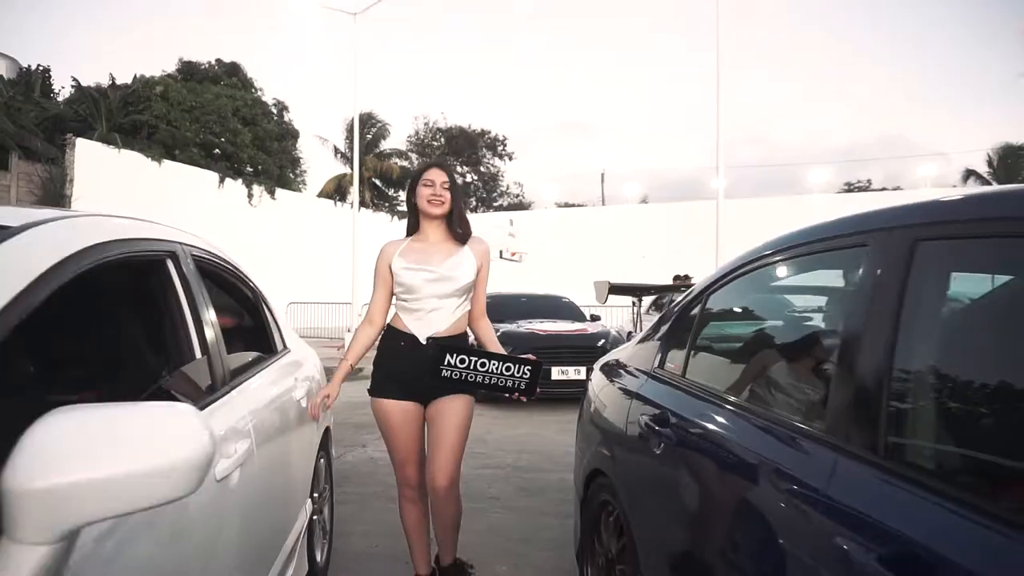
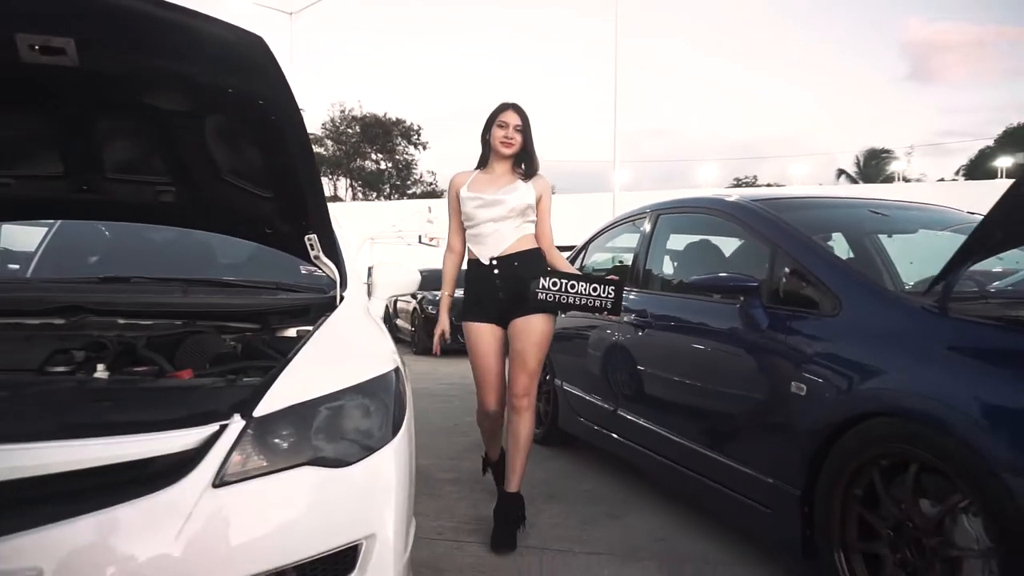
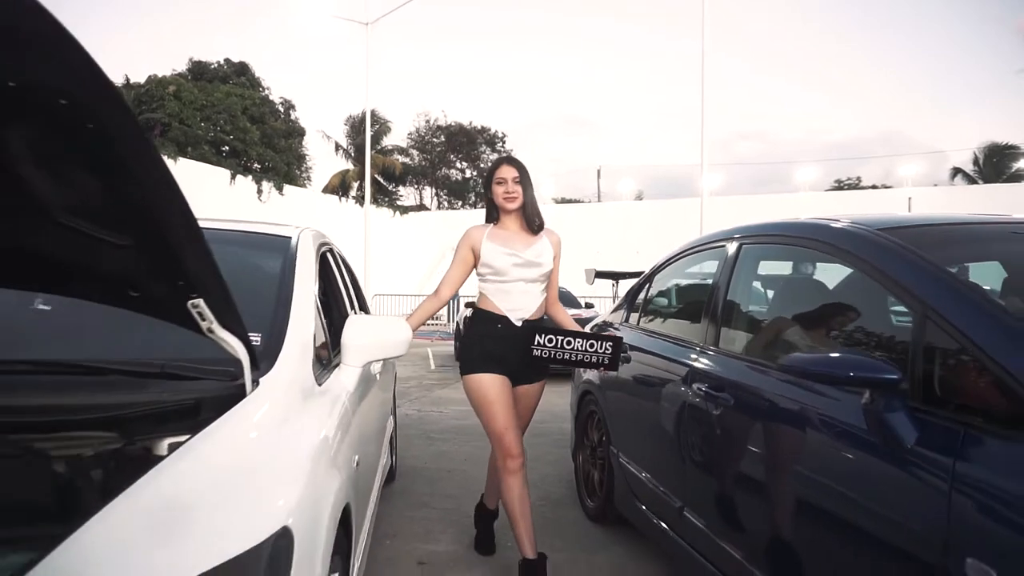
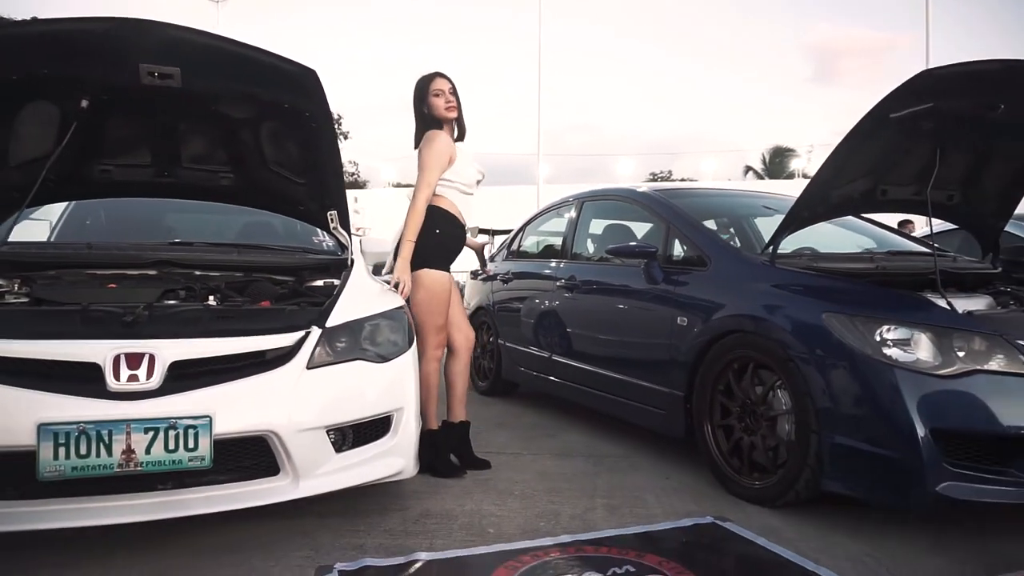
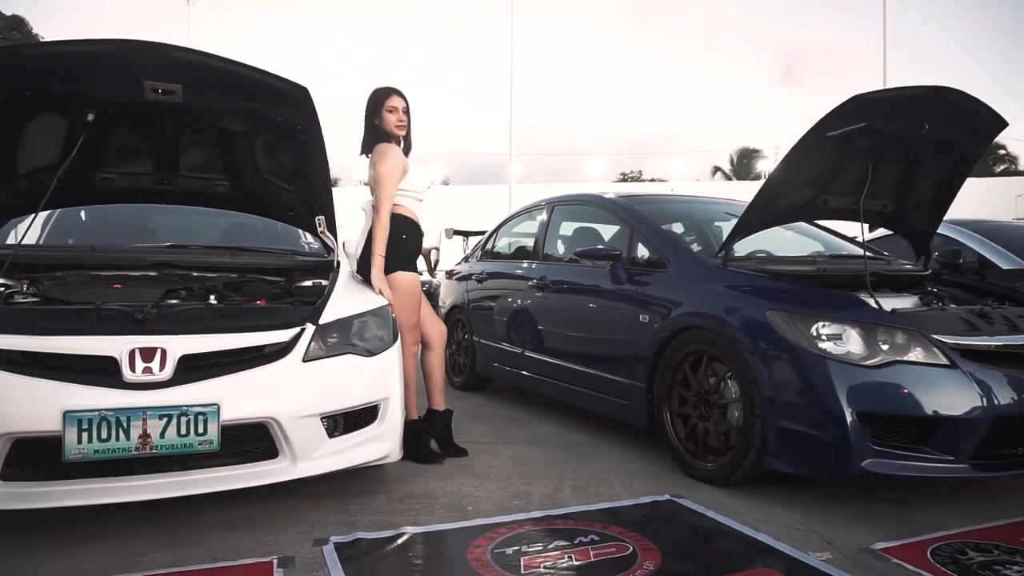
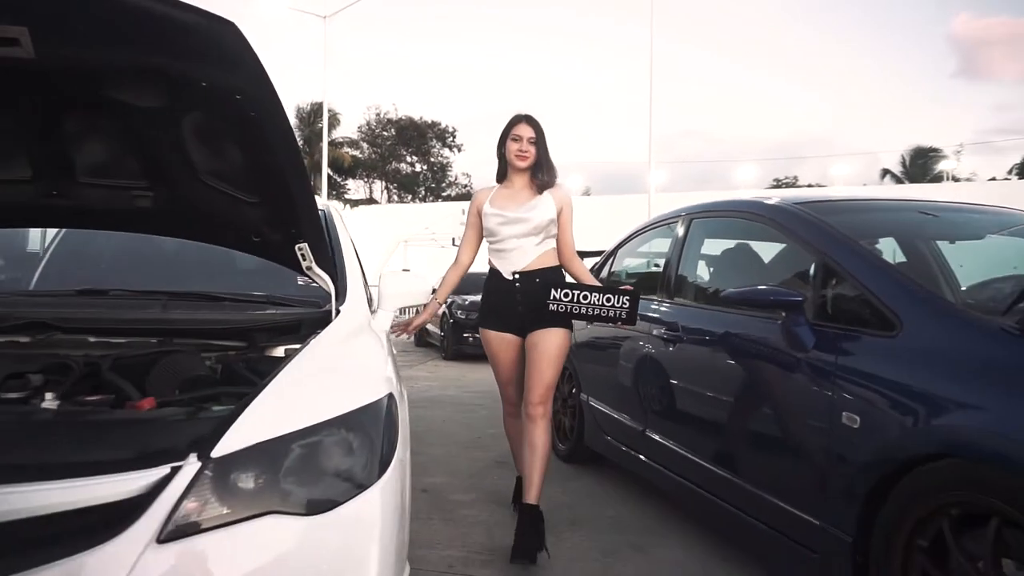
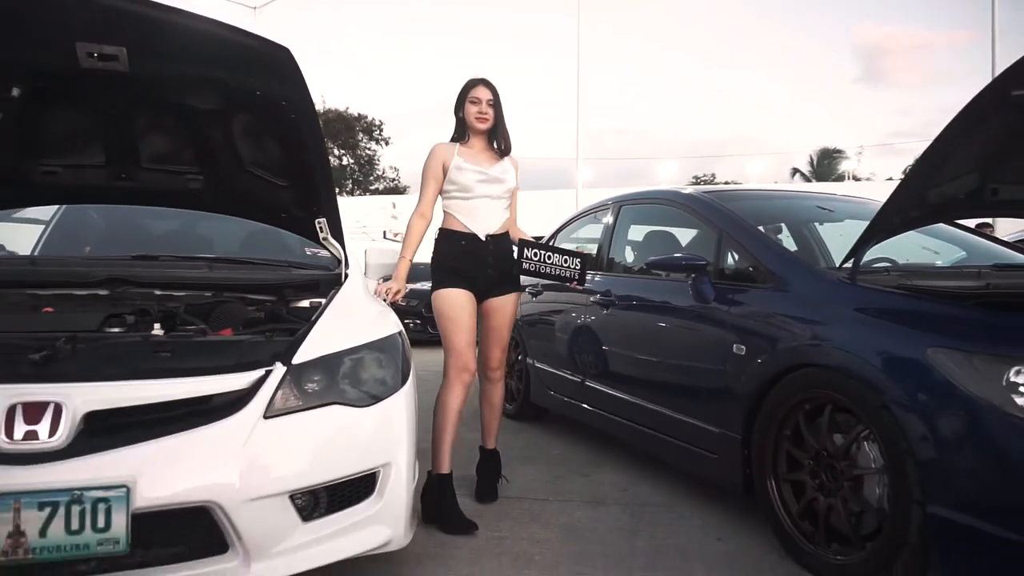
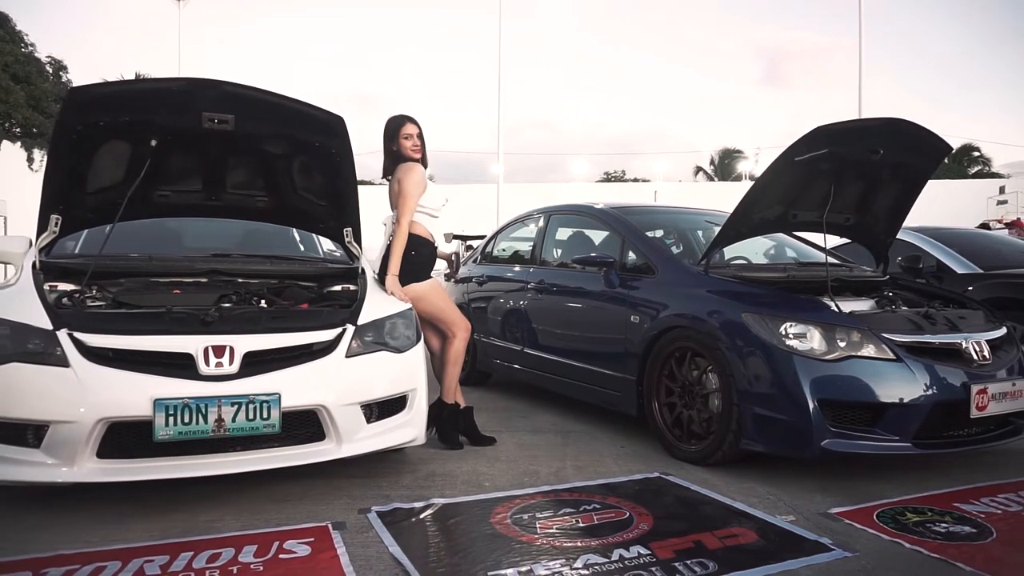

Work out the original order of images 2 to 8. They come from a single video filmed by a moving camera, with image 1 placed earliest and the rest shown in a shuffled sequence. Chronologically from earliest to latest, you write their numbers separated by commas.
3, 6, 2, 7, 4, 5, 8
